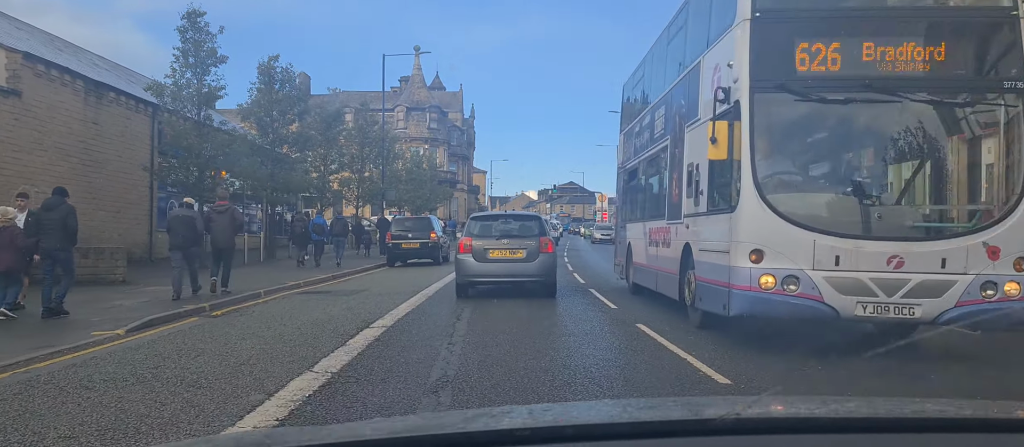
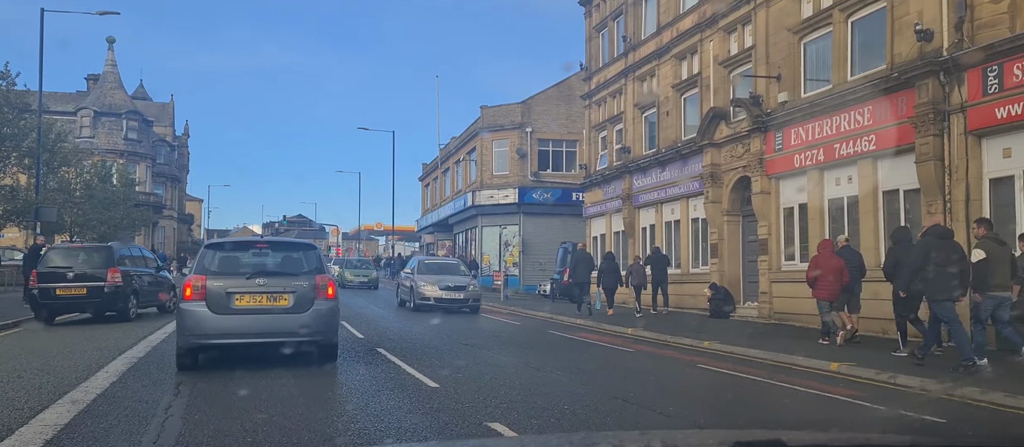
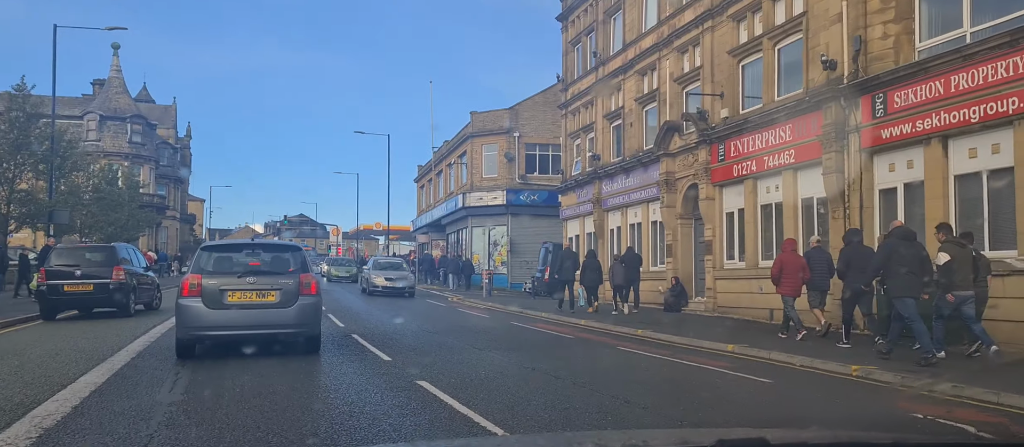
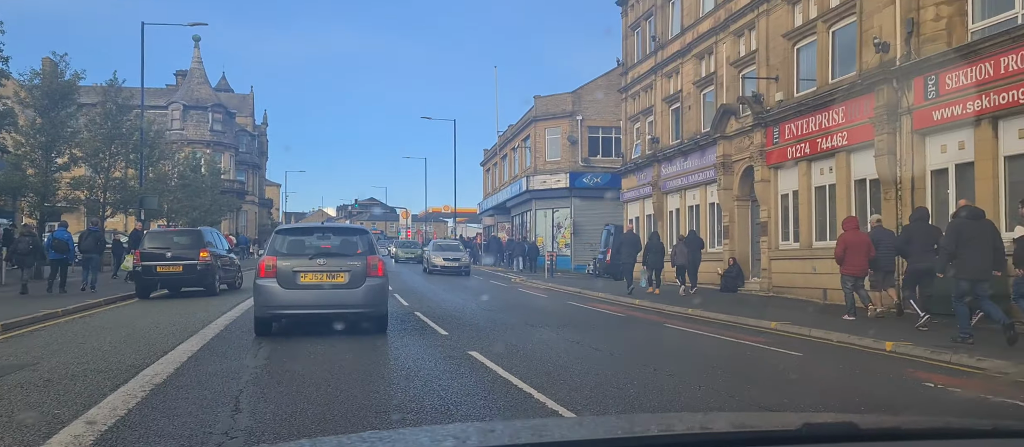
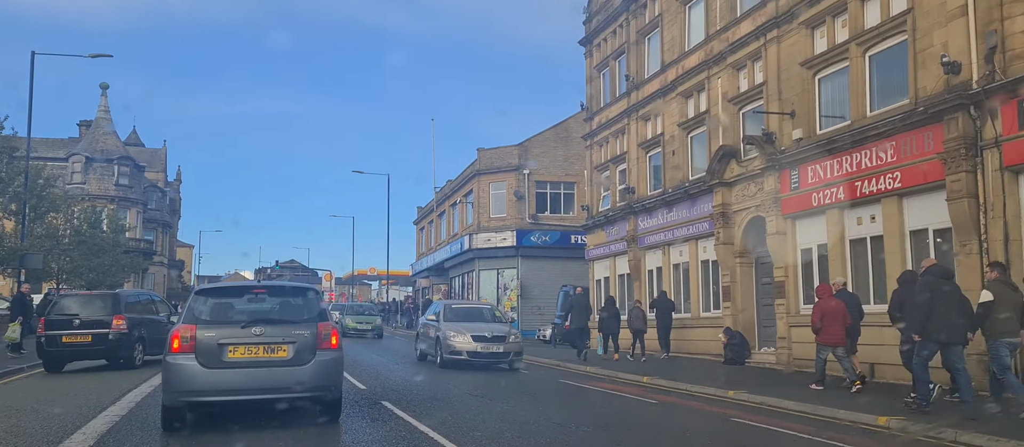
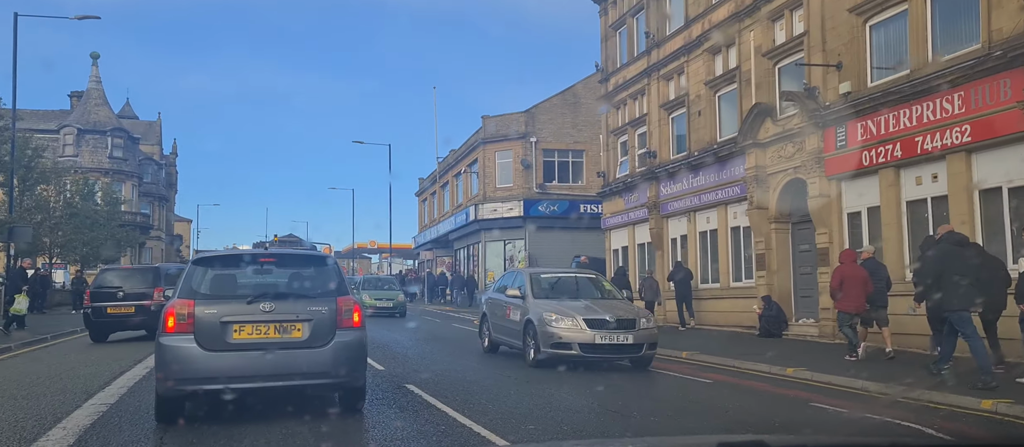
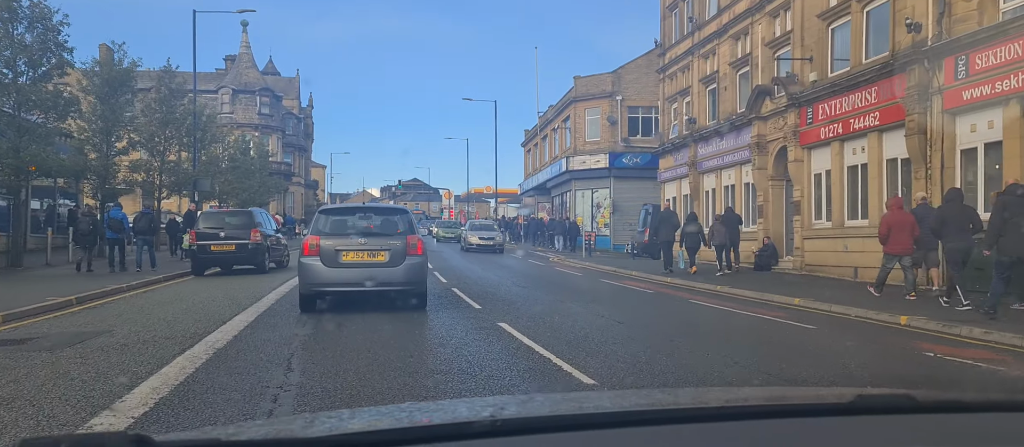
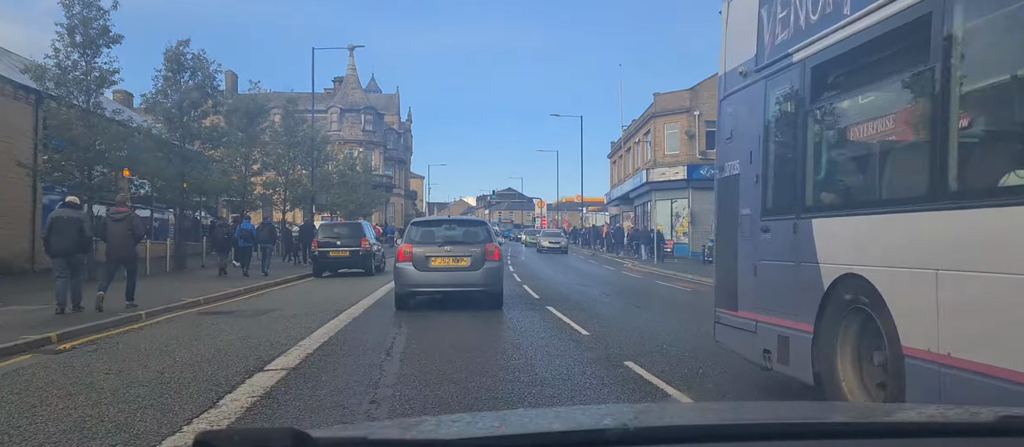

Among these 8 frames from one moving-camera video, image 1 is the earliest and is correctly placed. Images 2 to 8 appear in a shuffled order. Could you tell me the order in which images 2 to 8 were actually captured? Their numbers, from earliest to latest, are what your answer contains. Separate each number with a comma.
8, 7, 4, 3, 2, 5, 6
